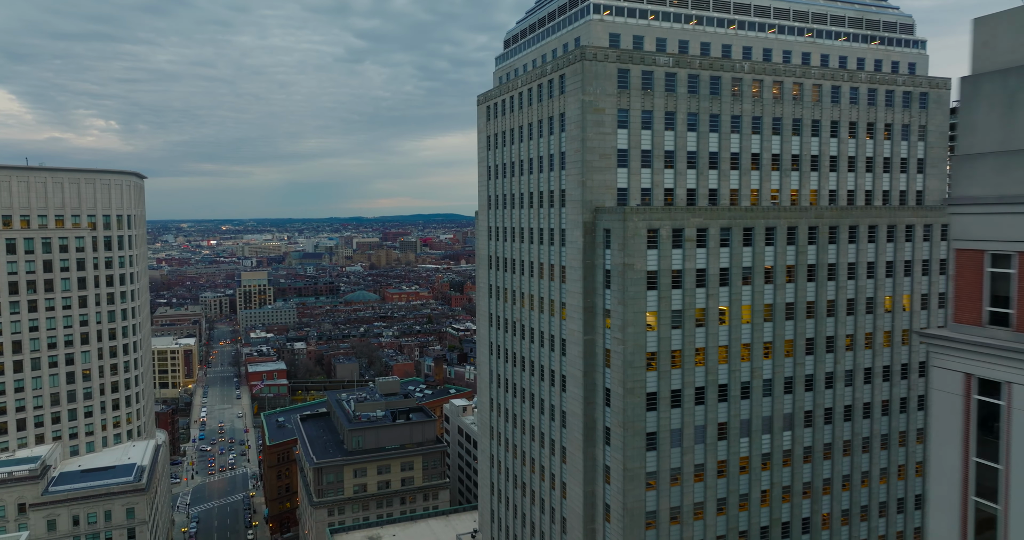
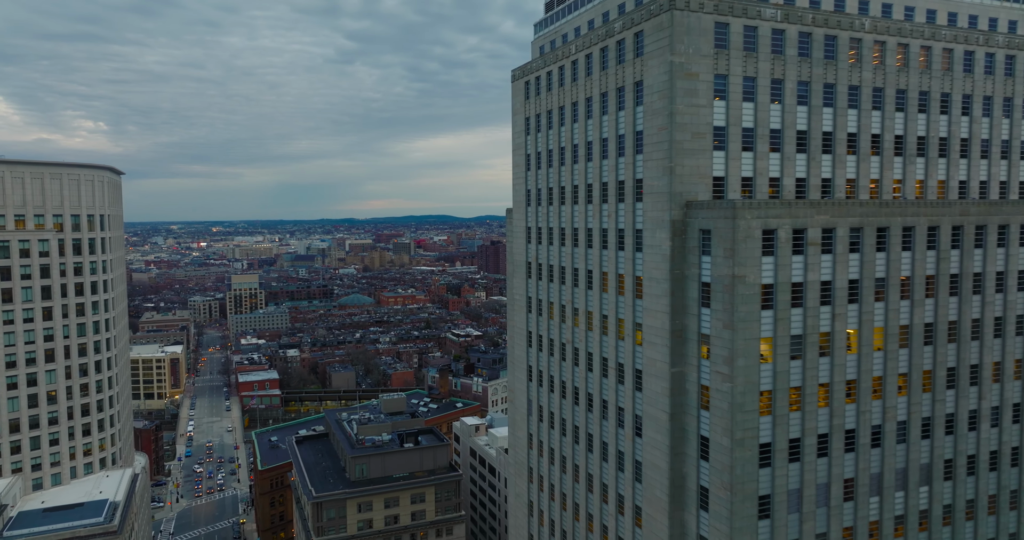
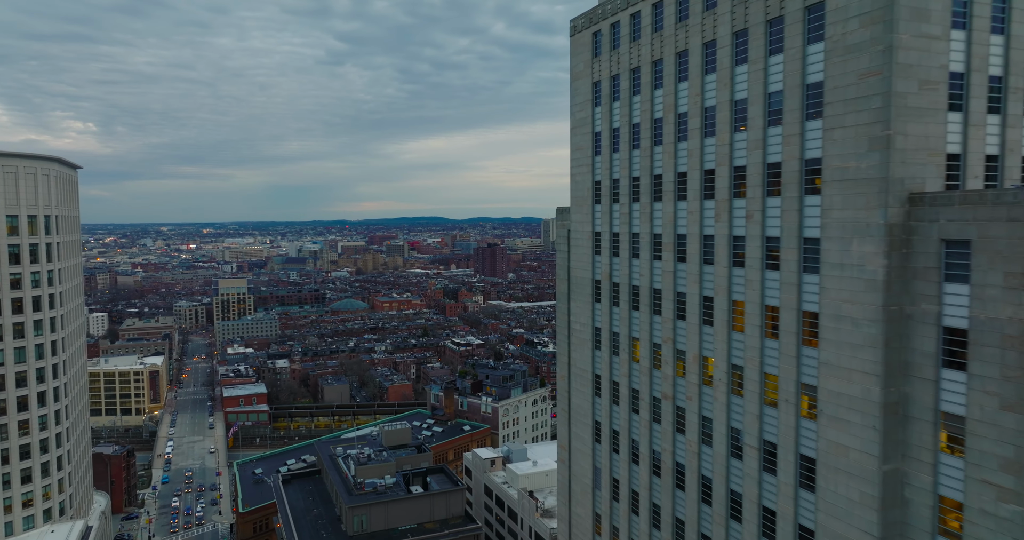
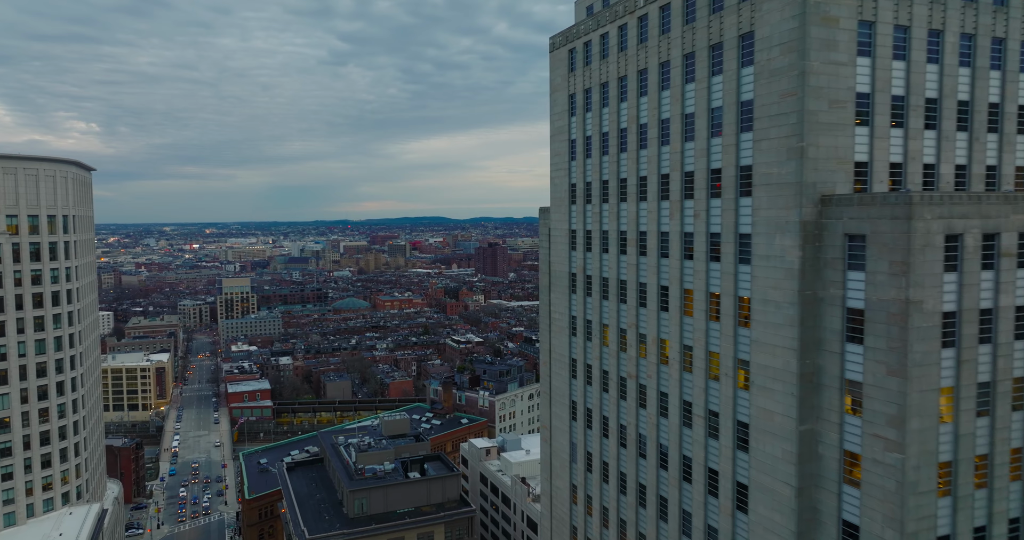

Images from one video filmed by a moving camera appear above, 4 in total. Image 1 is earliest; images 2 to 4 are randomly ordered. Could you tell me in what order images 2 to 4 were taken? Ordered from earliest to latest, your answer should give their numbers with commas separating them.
2, 4, 3
